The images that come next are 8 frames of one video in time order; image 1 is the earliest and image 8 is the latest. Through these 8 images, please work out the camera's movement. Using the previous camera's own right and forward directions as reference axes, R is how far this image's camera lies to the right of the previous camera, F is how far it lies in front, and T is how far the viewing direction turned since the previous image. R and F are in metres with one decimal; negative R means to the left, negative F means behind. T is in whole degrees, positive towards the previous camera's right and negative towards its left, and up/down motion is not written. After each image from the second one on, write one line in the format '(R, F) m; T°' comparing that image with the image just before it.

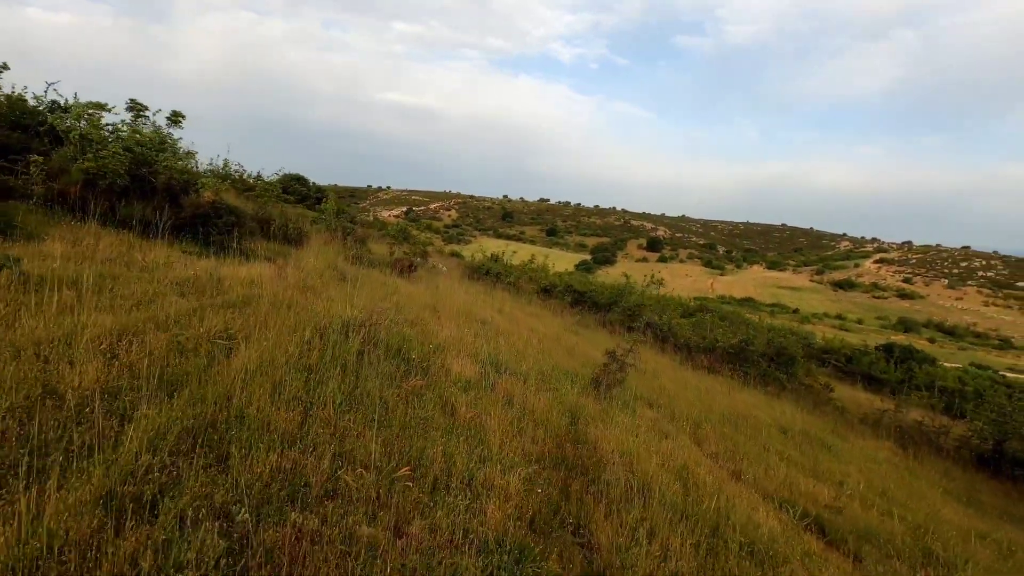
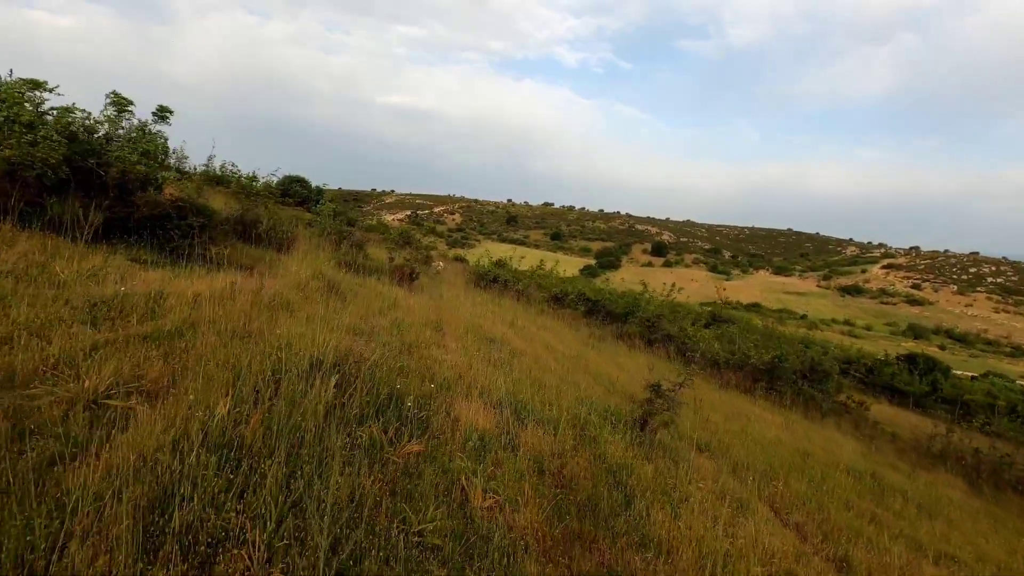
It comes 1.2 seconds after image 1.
(-0.2, +1.1) m; 0°
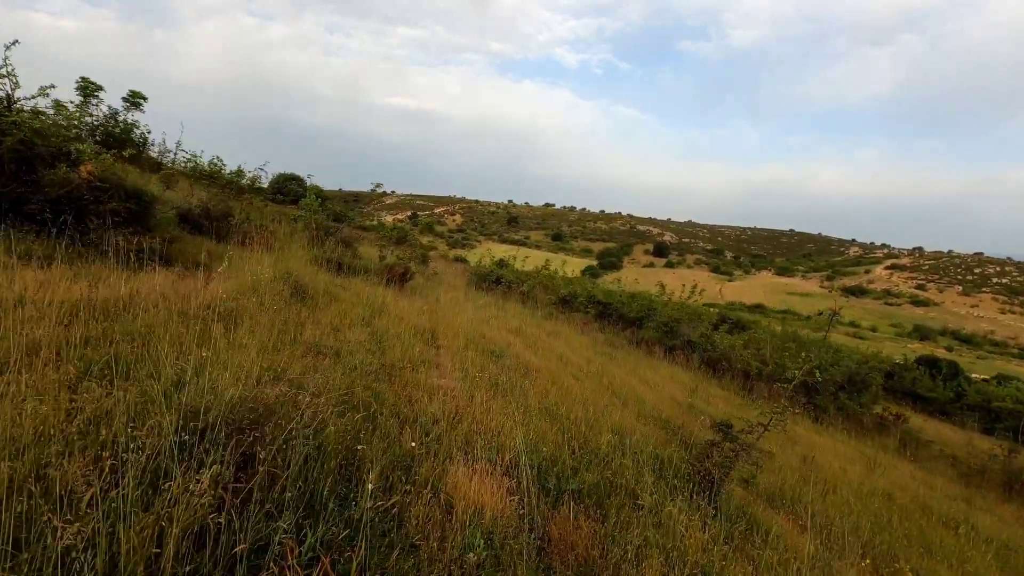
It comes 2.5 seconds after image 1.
(-0.1, +1.3) m; 0°
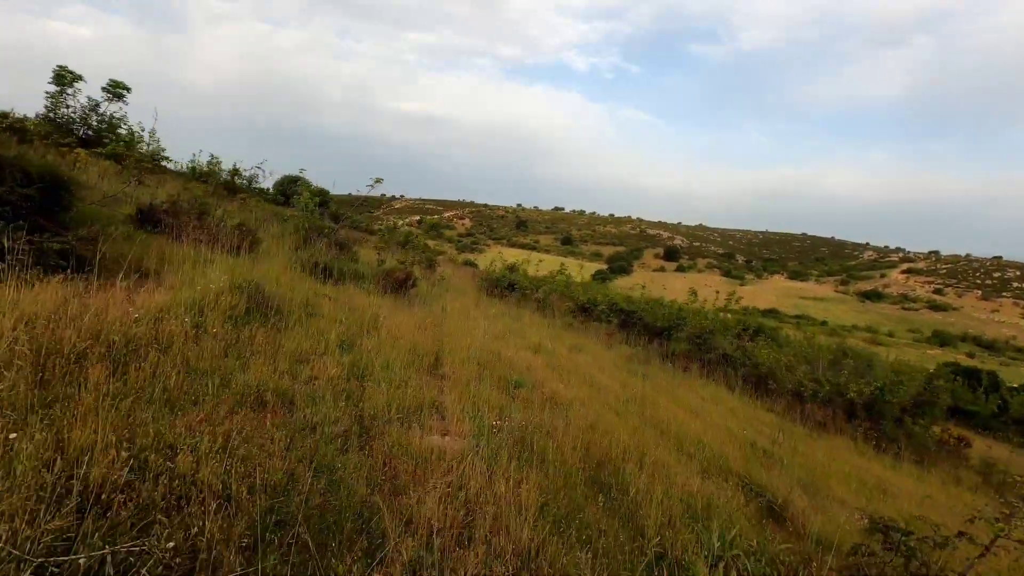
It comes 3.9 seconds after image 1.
(-0.1, +1.3) m; -1°
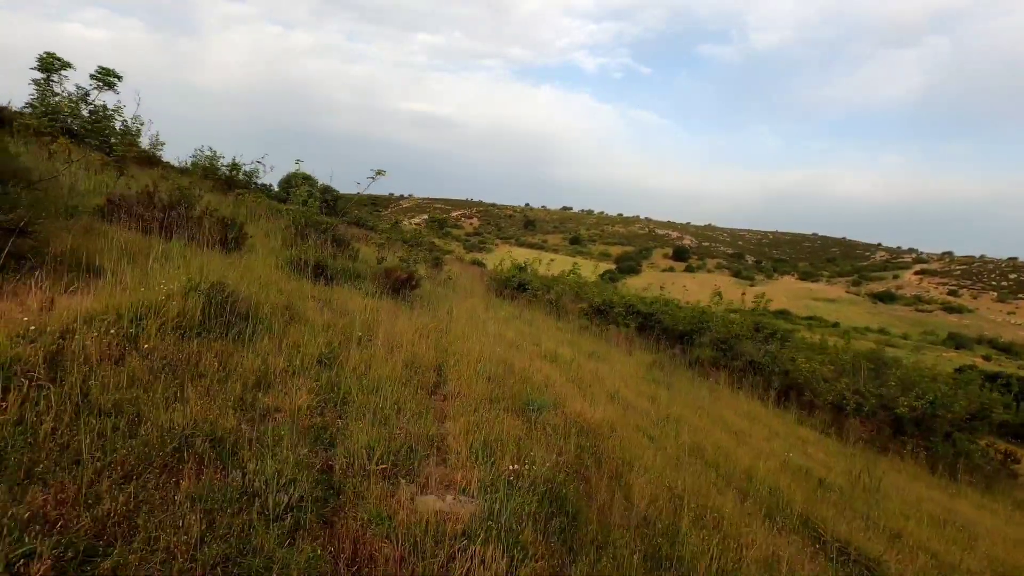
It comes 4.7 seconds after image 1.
(-0.1, +0.8) m; -1°
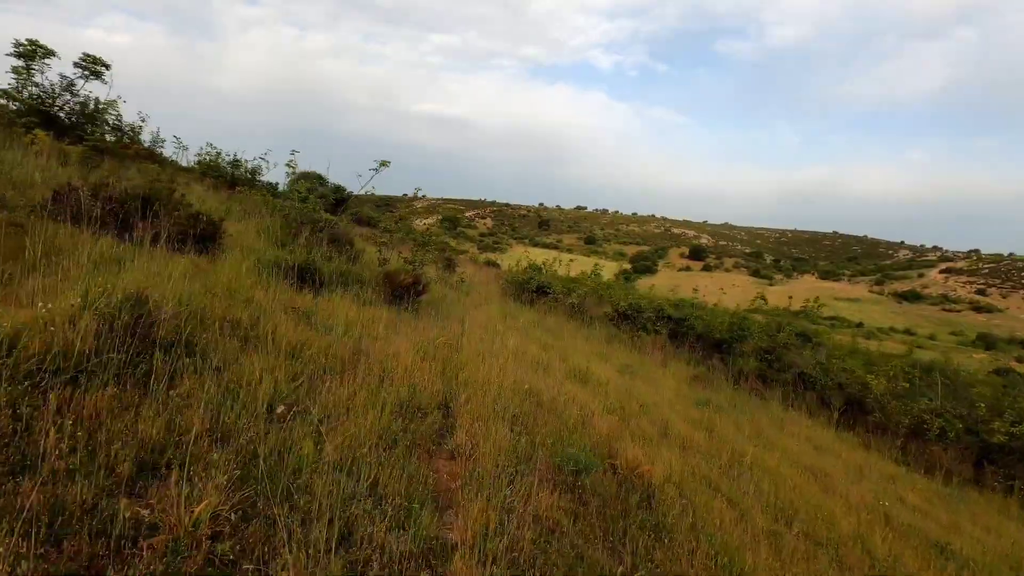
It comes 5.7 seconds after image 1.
(-0.1, +1.1) m; -2°
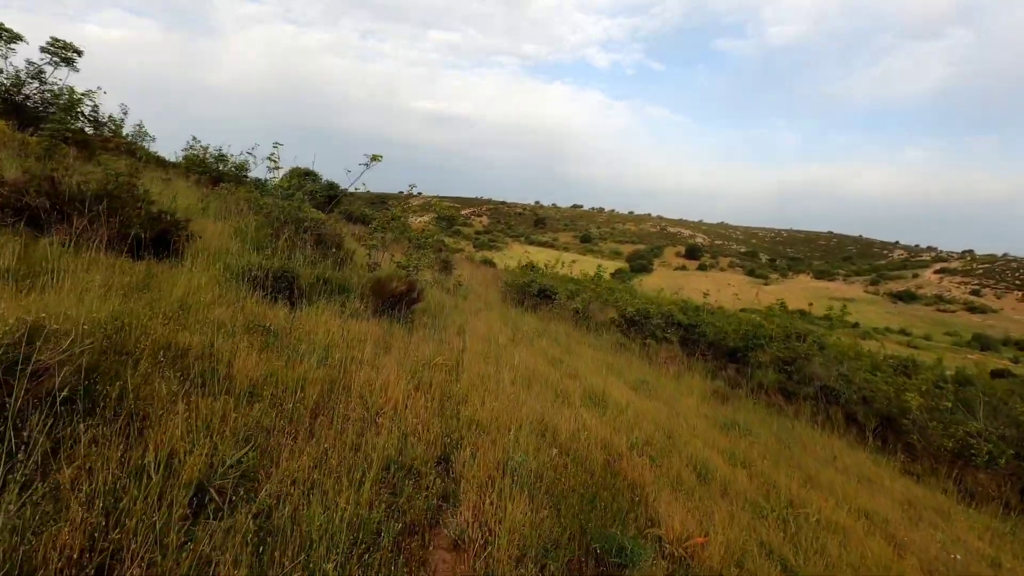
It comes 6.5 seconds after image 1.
(-0.1, +0.7) m; 0°
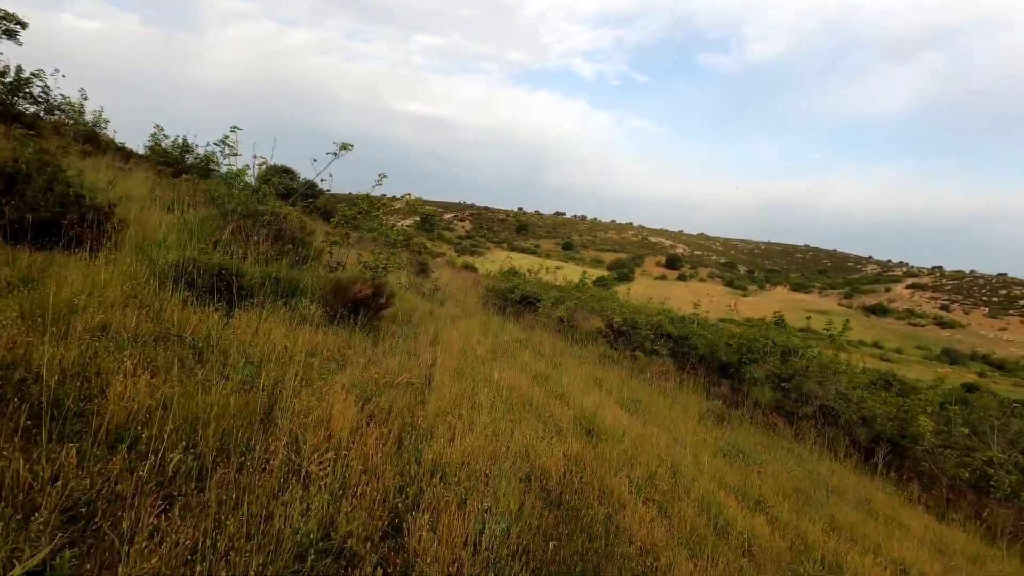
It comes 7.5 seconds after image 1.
(0.0, +0.7) m; +2°
